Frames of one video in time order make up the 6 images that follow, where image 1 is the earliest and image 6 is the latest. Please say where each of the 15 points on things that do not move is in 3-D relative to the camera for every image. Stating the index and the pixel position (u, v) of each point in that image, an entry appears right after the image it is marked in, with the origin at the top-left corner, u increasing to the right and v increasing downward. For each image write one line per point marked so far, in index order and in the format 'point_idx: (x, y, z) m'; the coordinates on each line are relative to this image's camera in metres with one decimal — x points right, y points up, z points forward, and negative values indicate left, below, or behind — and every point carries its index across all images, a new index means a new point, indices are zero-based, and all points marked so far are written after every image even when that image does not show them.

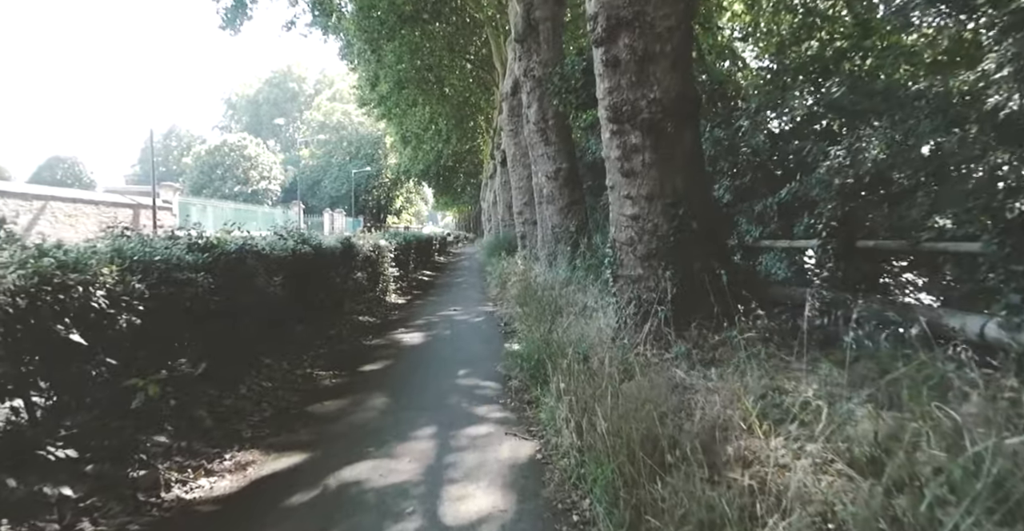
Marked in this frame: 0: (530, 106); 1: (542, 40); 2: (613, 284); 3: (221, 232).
0: (+0.4, +3.5, +12.7) m
1: (+0.6, +4.7, +12.3) m
2: (+1.0, -0.2, +6.1) m
3: (-2.7, +0.3, +5.5) m
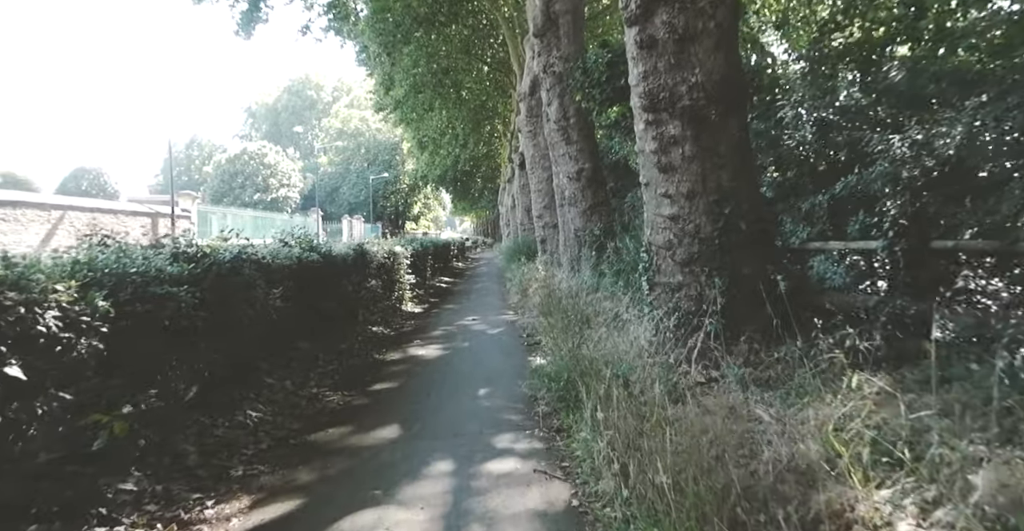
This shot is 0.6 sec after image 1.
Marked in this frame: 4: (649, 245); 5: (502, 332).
0: (+0.8, +3.3, +12.2) m
1: (+1.0, +4.6, +11.8) m
2: (+1.3, -0.3, +5.5) m
3: (-2.5, +0.2, +5.0) m
4: (+1.3, +0.2, +5.5) m
5: (-0.1, -1.1, +9.7) m
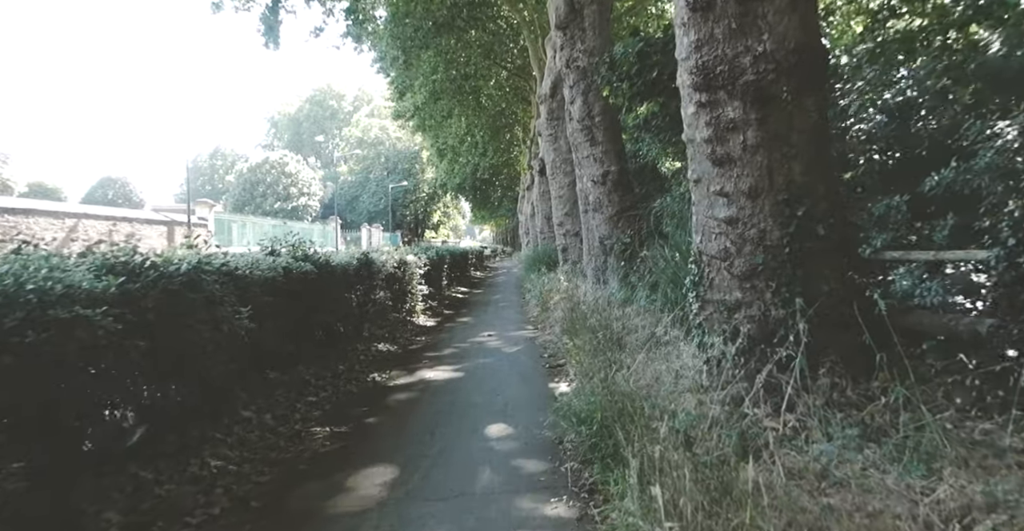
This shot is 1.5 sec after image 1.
0: (+1.2, +3.1, +11.3) m
1: (+1.4, +4.4, +10.9) m
2: (+1.4, -0.4, +4.5) m
3: (-2.4, +0.1, +4.2) m
4: (+1.4, +0.1, +4.6) m
5: (+0.2, -1.3, +8.8) m
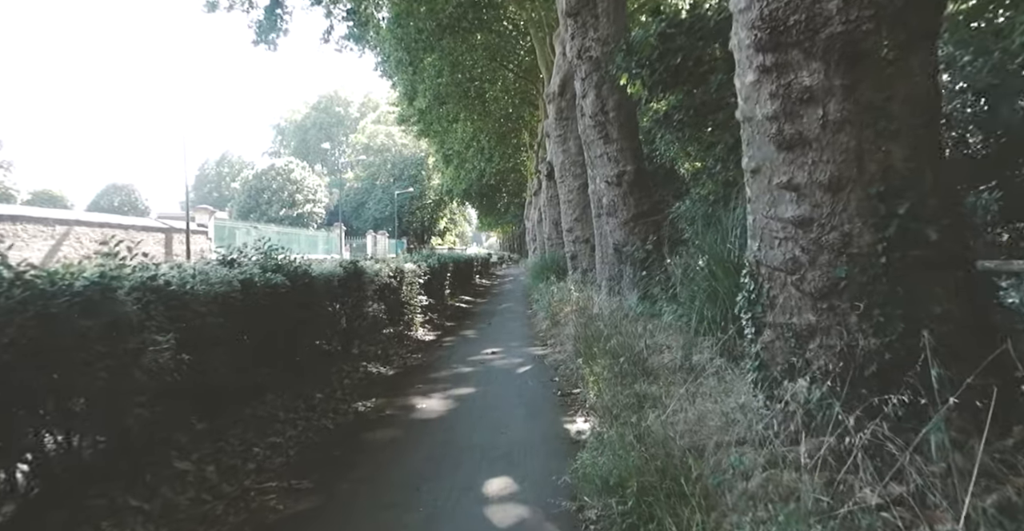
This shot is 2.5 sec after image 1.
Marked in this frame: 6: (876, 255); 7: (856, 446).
0: (+1.3, +3.0, +10.4) m
1: (+1.5, +4.3, +10.0) m
2: (+1.5, -0.5, +3.6) m
3: (-2.3, +0.1, +3.3) m
4: (+1.5, 0.0, +3.6) m
5: (+0.2, -1.4, +7.8) m
6: (+1.8, +0.1, +2.9) m
7: (+1.5, -0.8, +2.6) m
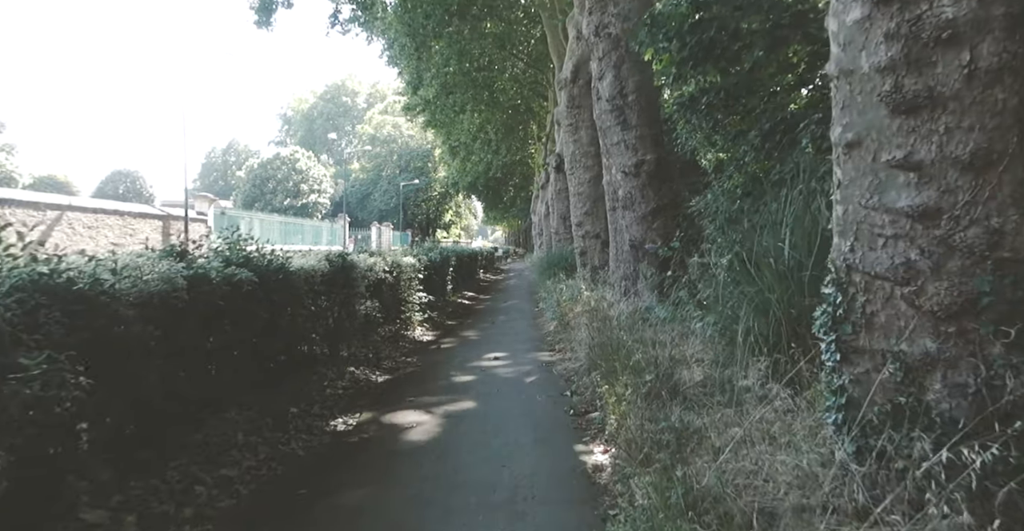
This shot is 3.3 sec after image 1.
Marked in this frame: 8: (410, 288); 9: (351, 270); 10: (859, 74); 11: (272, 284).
0: (+1.4, +3.0, +9.5) m
1: (+1.7, +4.3, +9.1) m
2: (+1.5, -0.5, +2.7) m
3: (-2.3, +0.1, +2.5) m
4: (+1.5, 0.0, +2.7) m
5: (+0.3, -1.4, +7.0) m
6: (+1.8, 0.0, +2.1) m
7: (+1.5, -0.8, +1.8) m
8: (-1.9, -0.4, +11.0) m
9: (-2.1, 0.0, +7.8) m
10: (+1.4, +0.8, +2.4) m
11: (-2.1, -0.1, +5.2) m
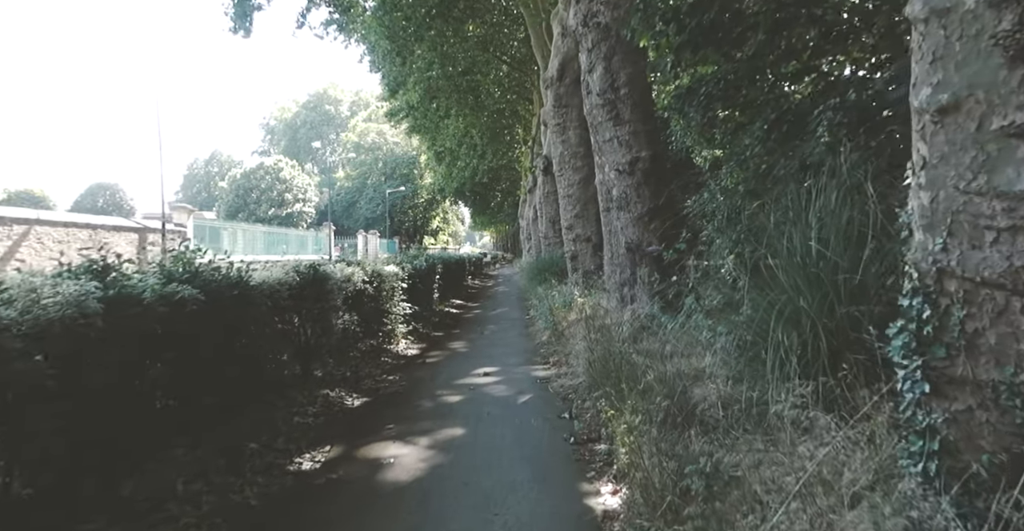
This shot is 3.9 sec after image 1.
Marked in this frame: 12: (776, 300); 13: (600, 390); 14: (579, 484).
0: (+1.2, +2.9, +8.9) m
1: (+1.4, +4.2, +8.6) m
2: (+1.5, -0.5, +2.1) m
3: (-2.3, 0.0, +1.8) m
4: (+1.5, 0.0, +2.1) m
5: (+0.2, -1.4, +6.3) m
6: (+1.8, 0.0, +1.4) m
7: (+1.5, -0.8, +1.1) m
8: (-2.1, -0.6, +10.4) m
9: (-2.2, -0.2, +7.2) m
10: (+1.4, +0.8, +1.8) m
11: (-2.2, -0.3, +4.6) m
12: (+1.8, -0.2, +3.8) m
13: (+0.8, -1.1, +5.4) m
14: (+0.4, -1.4, +3.9) m
